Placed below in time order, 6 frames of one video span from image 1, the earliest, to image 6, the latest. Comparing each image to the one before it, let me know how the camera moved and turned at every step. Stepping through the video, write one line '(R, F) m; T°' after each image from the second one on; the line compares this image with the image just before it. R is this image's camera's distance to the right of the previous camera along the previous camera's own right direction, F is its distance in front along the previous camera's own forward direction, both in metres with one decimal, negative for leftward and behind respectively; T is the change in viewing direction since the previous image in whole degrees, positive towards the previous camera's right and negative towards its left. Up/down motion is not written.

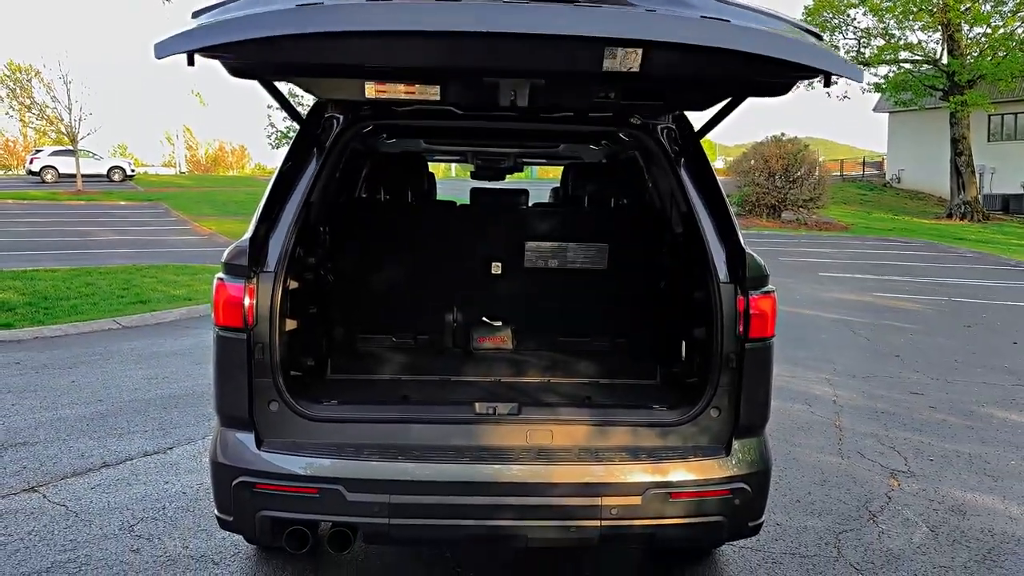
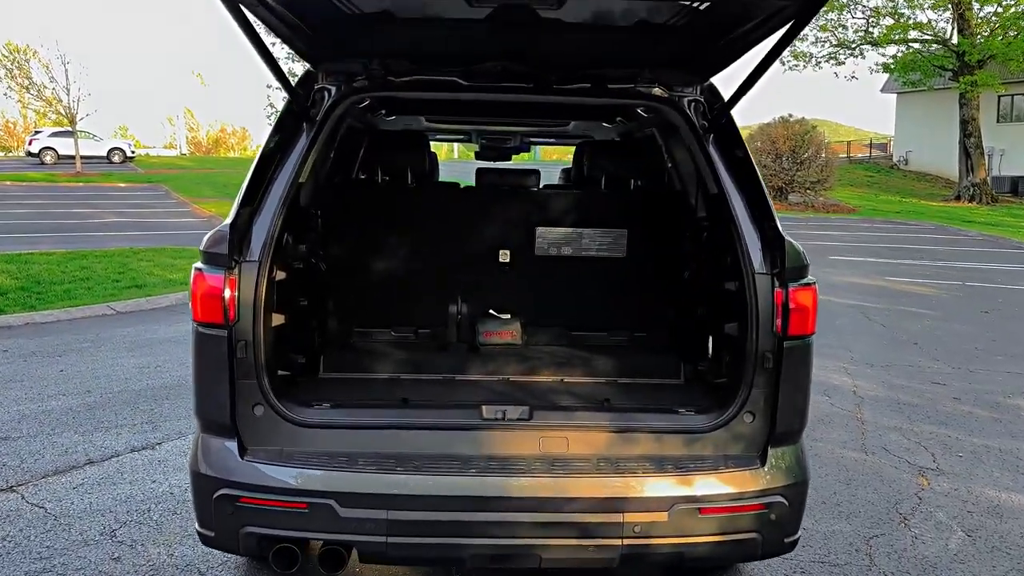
(0.0, +0.3) m; 0°
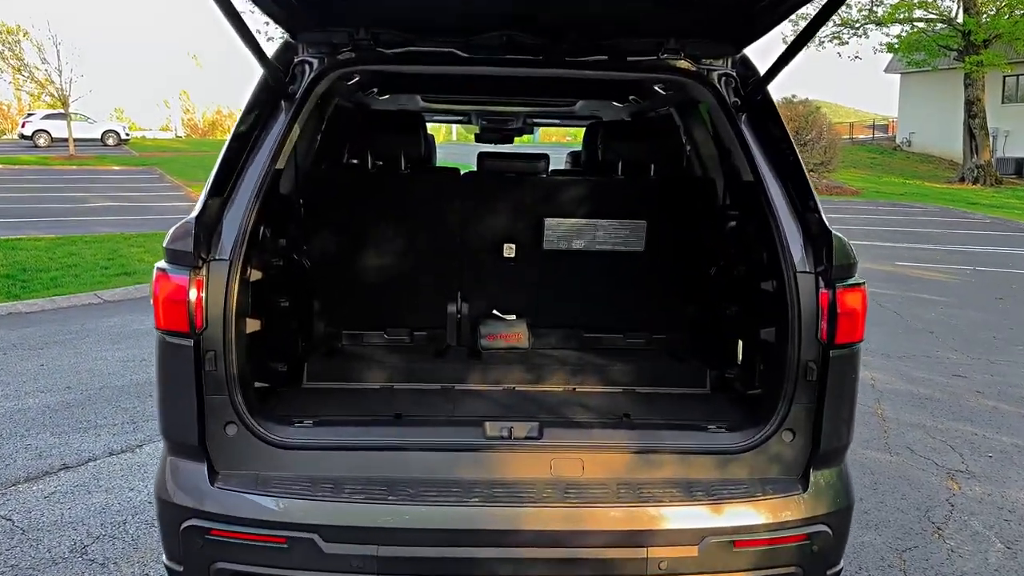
(0.0, +0.4) m; 0°
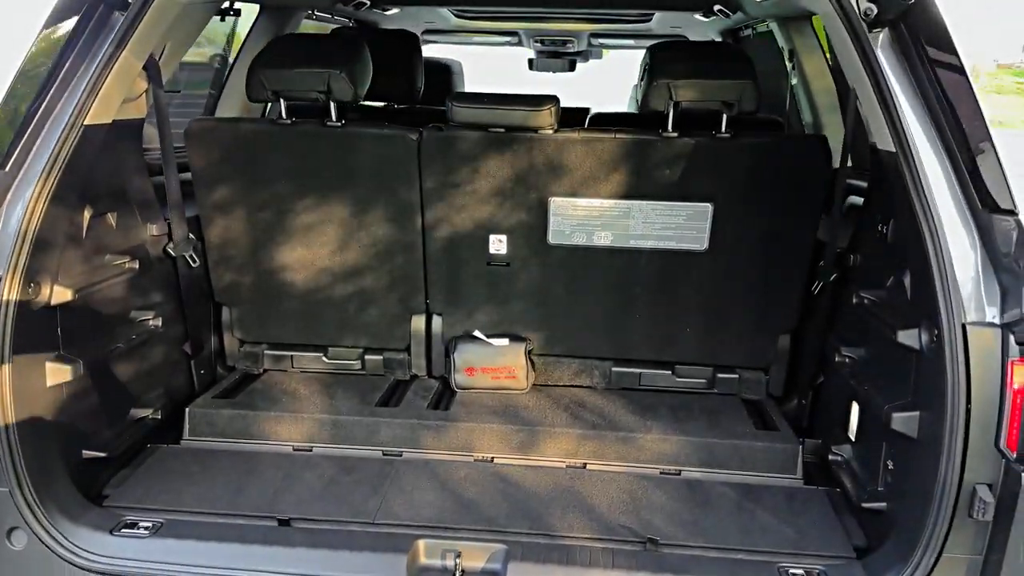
(+0.3, +1.1) m; -7°
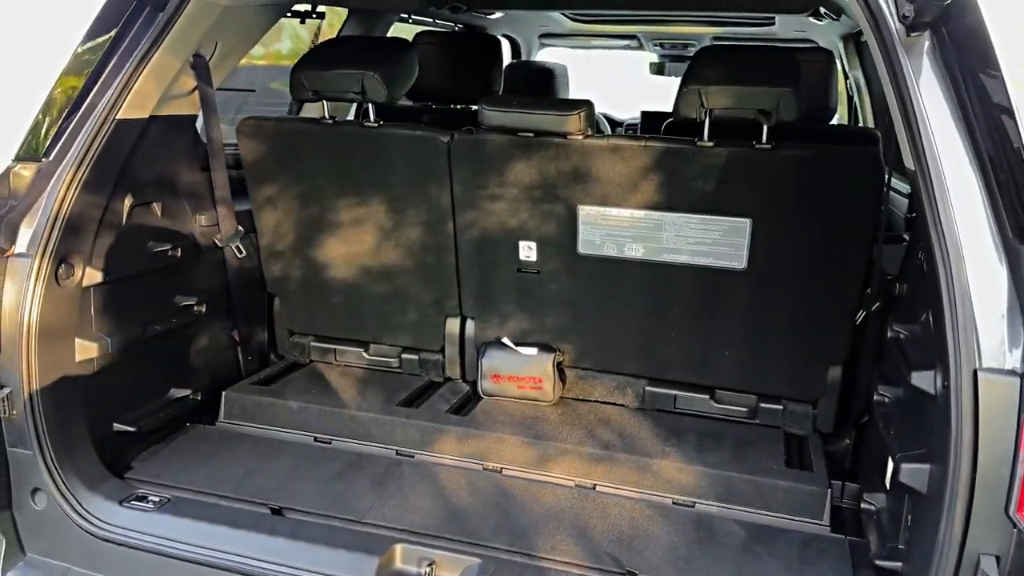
(+0.3, +0.1) m; -11°
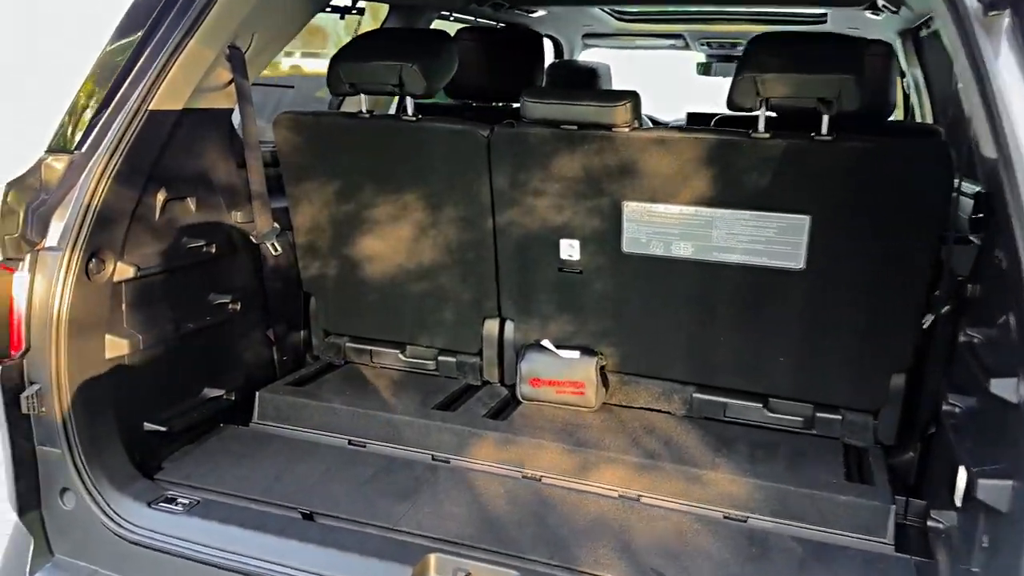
(0.0, +0.1) m; -3°
